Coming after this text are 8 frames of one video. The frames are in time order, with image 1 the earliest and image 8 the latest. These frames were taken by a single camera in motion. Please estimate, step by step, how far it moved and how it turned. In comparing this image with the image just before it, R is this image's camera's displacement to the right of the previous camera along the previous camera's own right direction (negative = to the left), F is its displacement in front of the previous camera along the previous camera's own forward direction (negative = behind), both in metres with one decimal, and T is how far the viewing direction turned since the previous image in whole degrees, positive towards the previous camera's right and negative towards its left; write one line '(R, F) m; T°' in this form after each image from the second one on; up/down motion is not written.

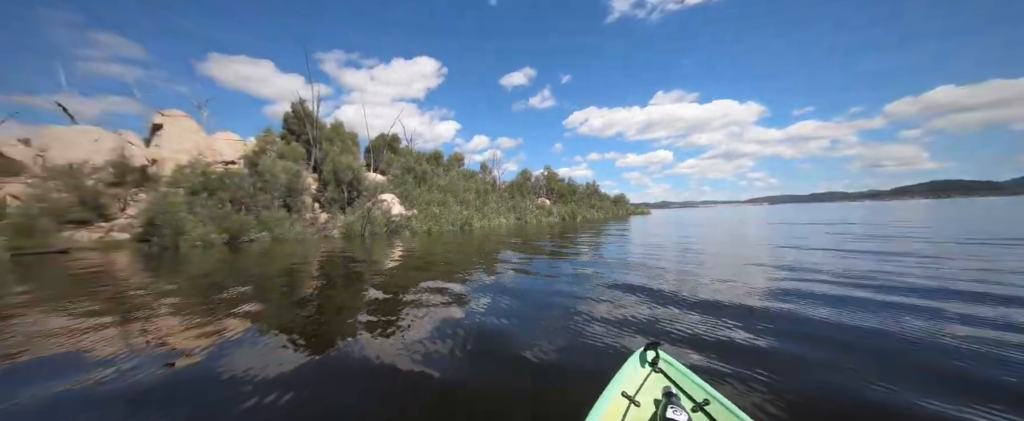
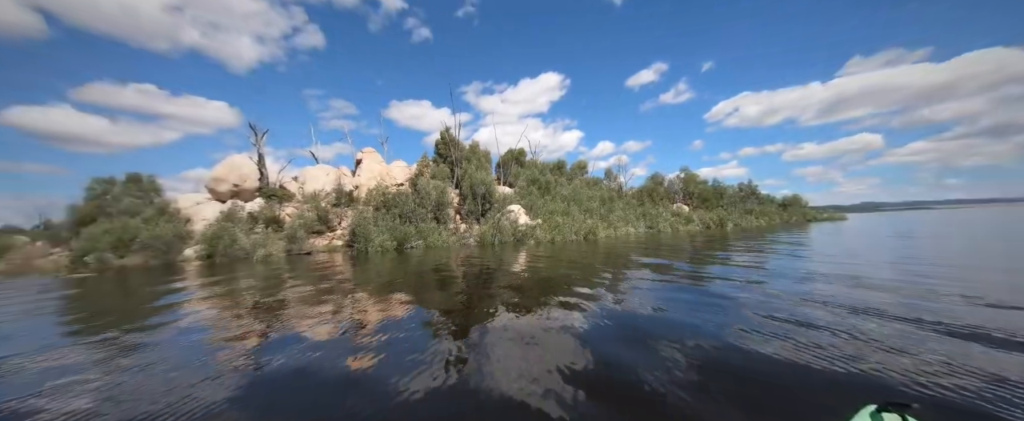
(+0.7, -0.2) m; -23°
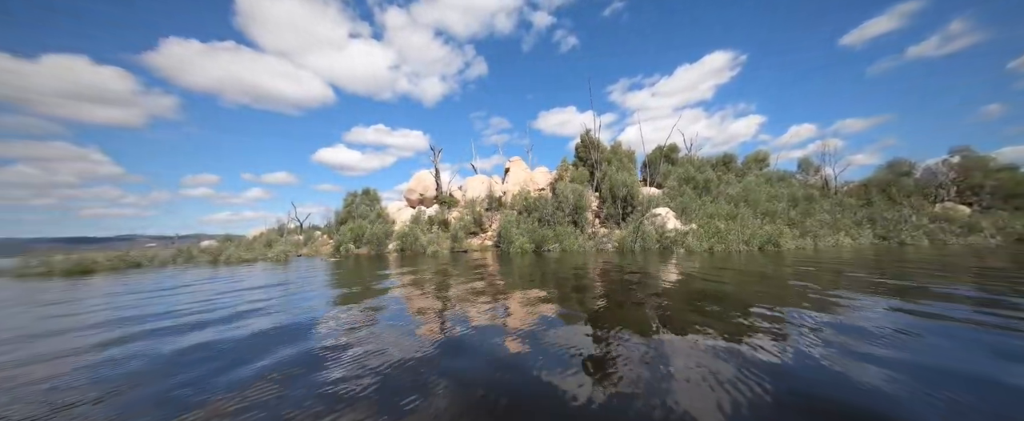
(+1.2, +0.5) m; -27°
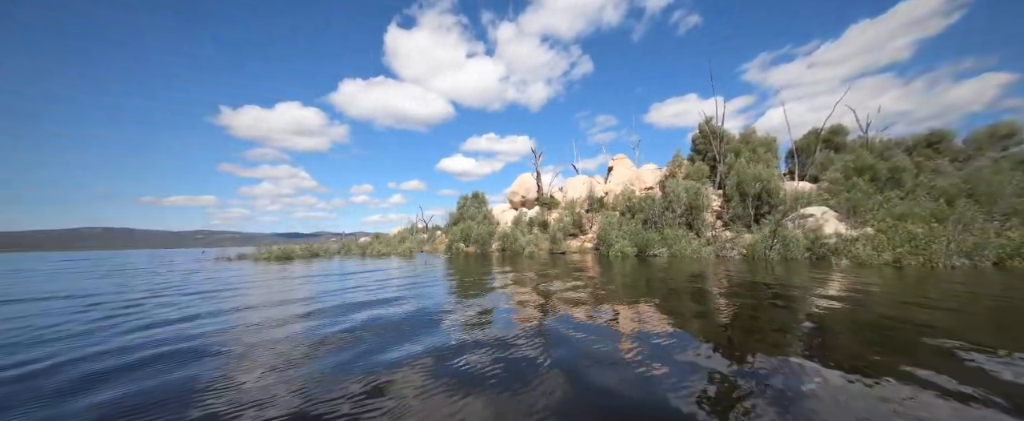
(+1.0, +0.5) m; -20°
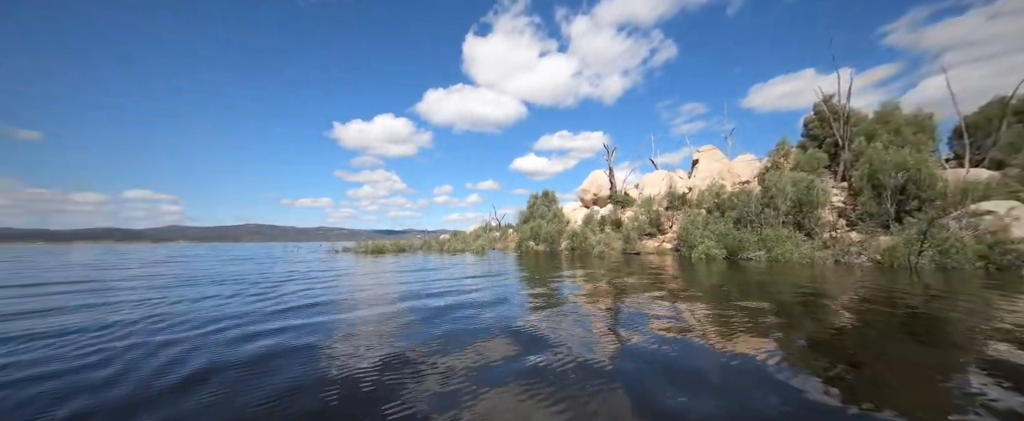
(+0.6, +0.4) m; -13°
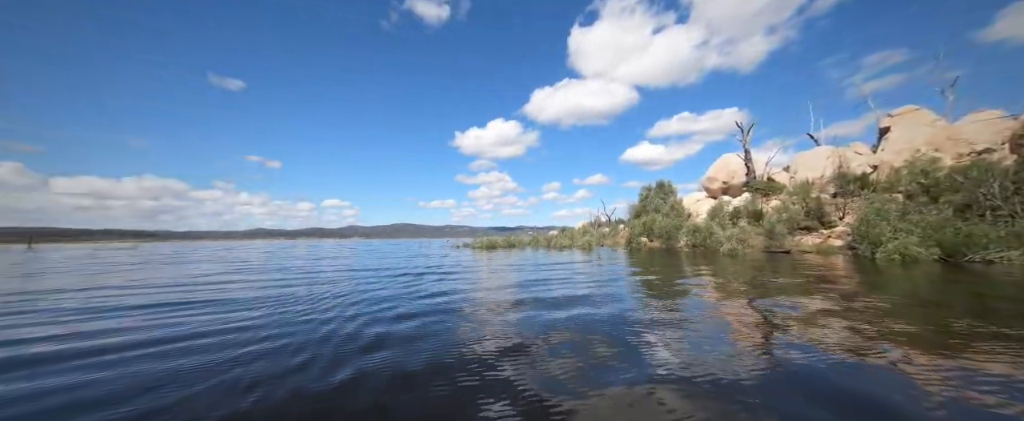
(+0.6, +0.7) m; -20°
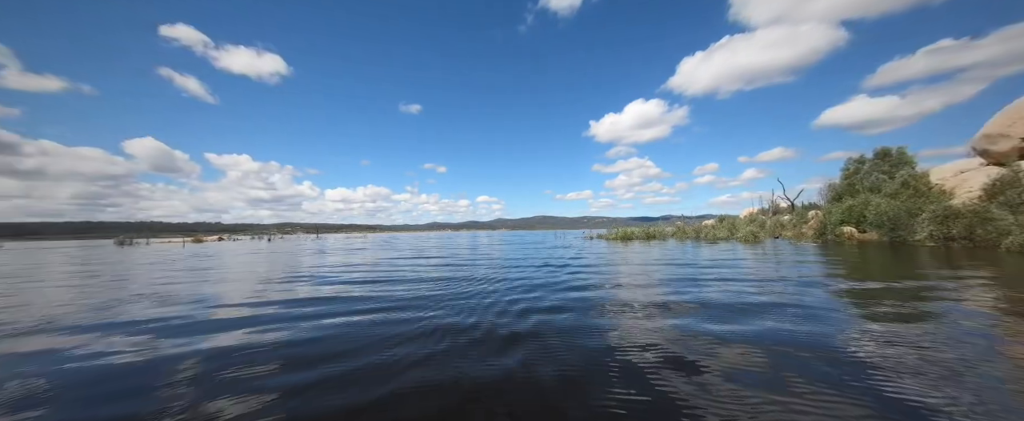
(+0.9, +0.7) m; -25°
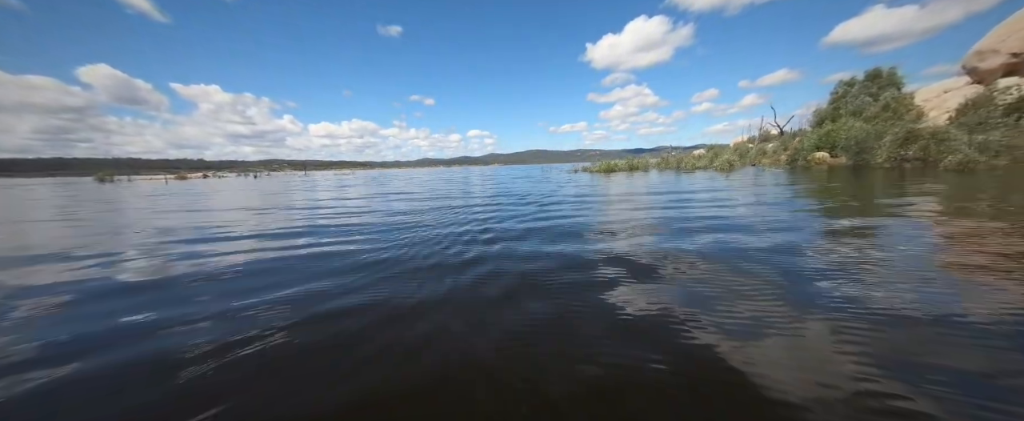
(+1.5, -0.3) m; 0°
